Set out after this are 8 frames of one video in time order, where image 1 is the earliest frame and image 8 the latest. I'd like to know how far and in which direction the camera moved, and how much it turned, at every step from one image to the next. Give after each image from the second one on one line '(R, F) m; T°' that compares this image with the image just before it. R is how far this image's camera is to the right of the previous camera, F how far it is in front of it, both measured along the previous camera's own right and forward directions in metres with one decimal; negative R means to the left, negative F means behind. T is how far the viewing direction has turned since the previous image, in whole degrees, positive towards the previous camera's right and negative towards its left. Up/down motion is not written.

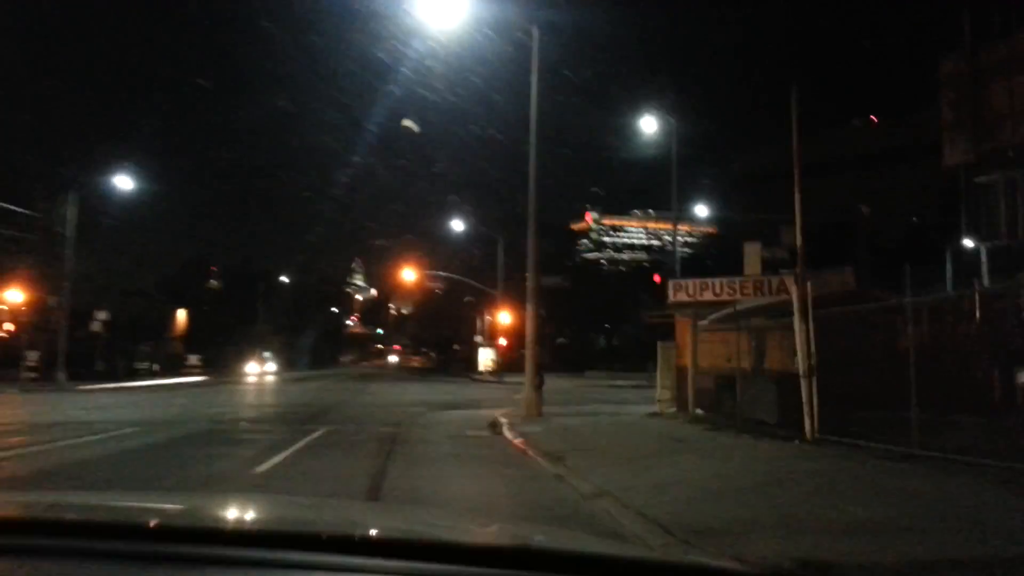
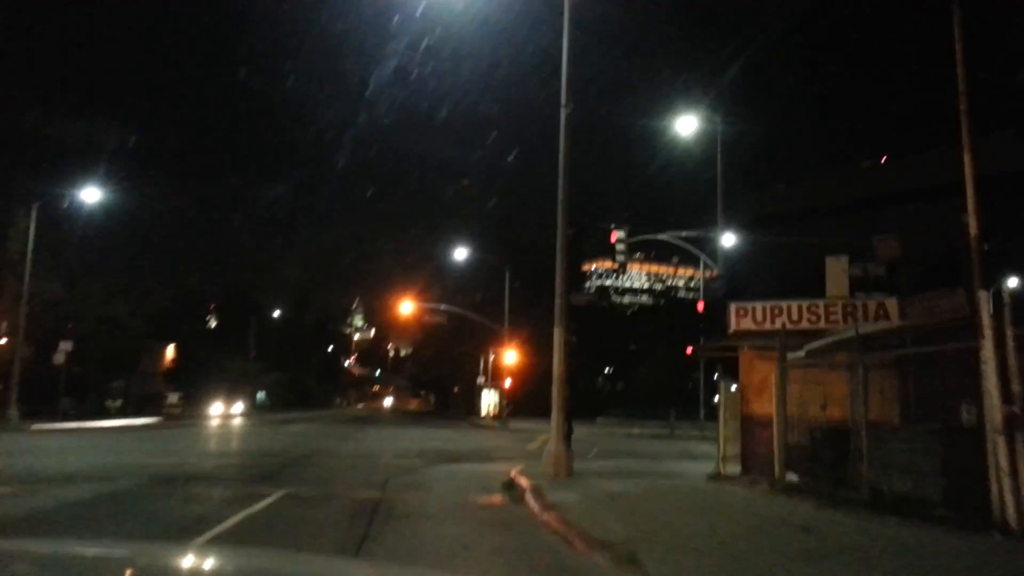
(-0.4, +5.1) m; 0°
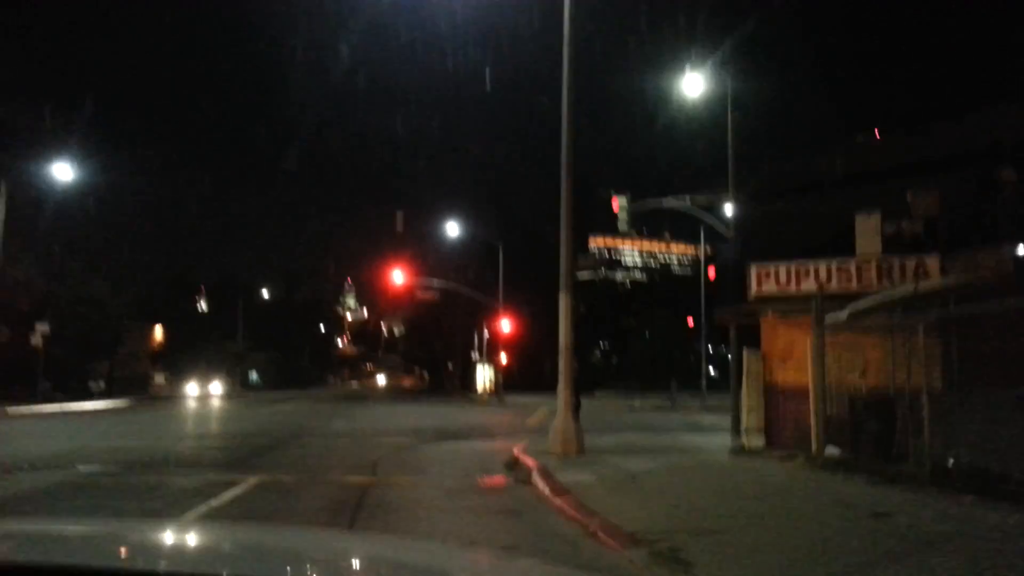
(-0.1, +1.7) m; 0°
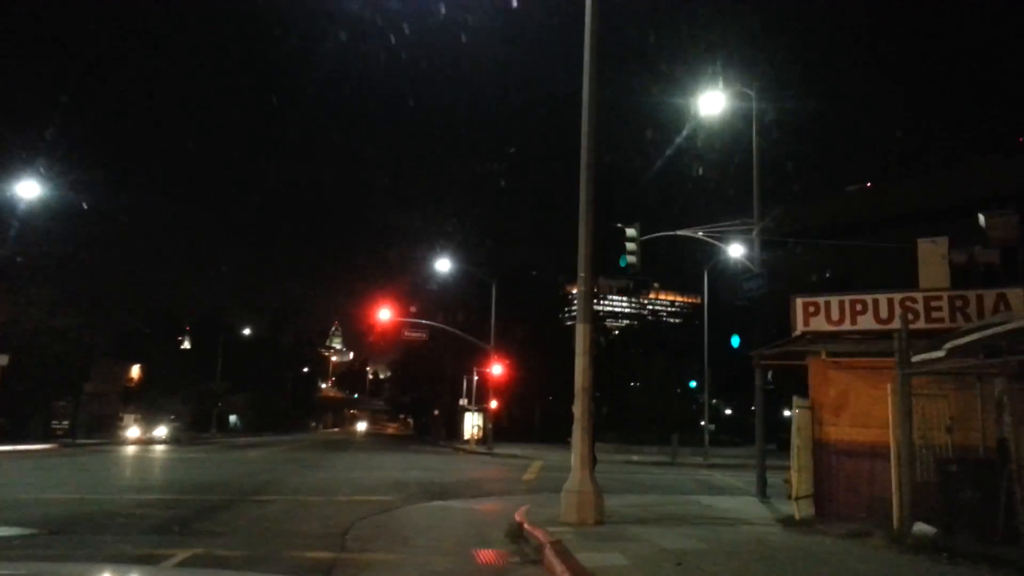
(-0.3, +2.7) m; +1°
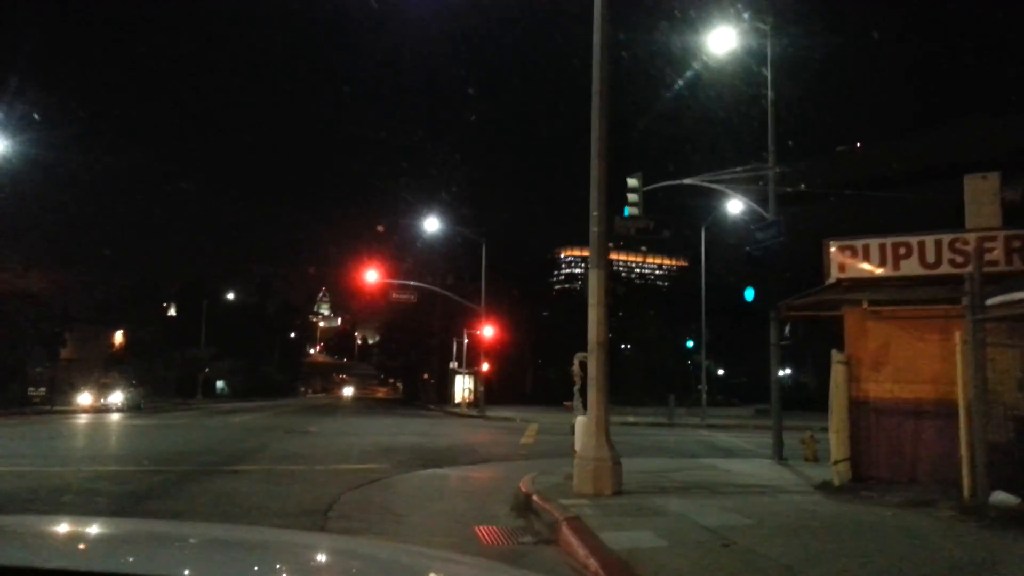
(-0.2, +1.6) m; +1°
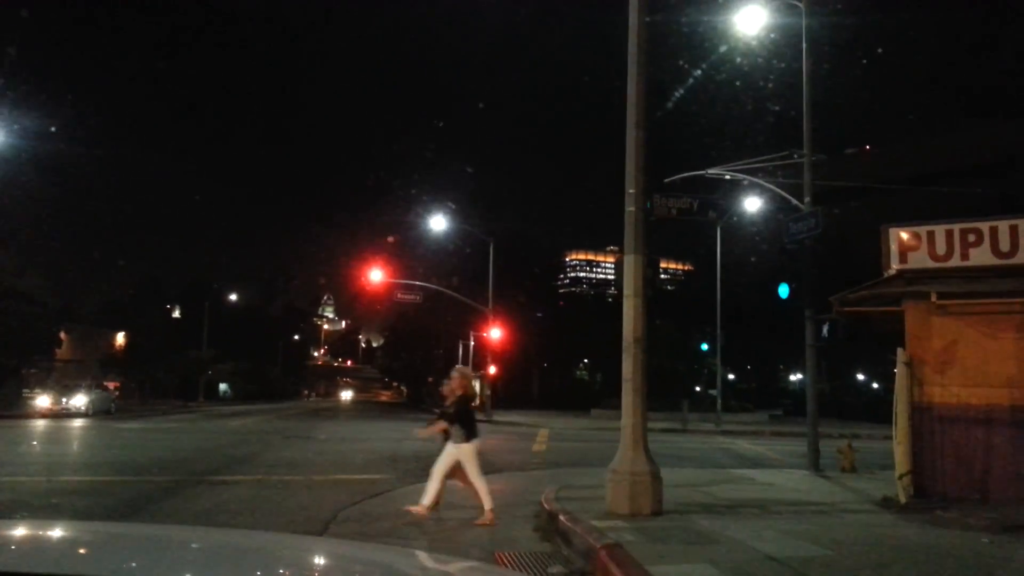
(-0.2, +1.5) m; 0°
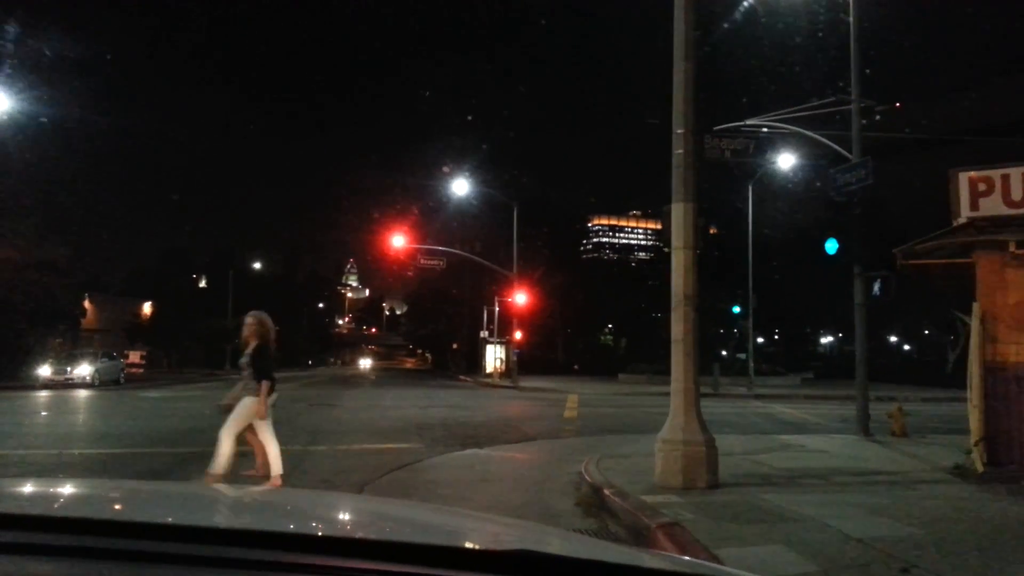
(-0.1, +0.9) m; -1°
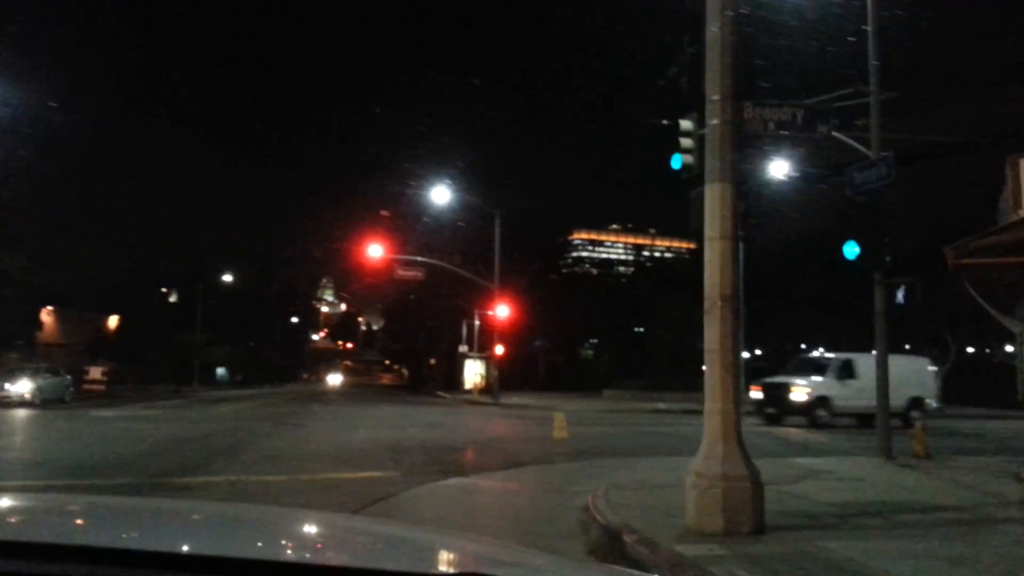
(-0.2, +1.7) m; +1°
